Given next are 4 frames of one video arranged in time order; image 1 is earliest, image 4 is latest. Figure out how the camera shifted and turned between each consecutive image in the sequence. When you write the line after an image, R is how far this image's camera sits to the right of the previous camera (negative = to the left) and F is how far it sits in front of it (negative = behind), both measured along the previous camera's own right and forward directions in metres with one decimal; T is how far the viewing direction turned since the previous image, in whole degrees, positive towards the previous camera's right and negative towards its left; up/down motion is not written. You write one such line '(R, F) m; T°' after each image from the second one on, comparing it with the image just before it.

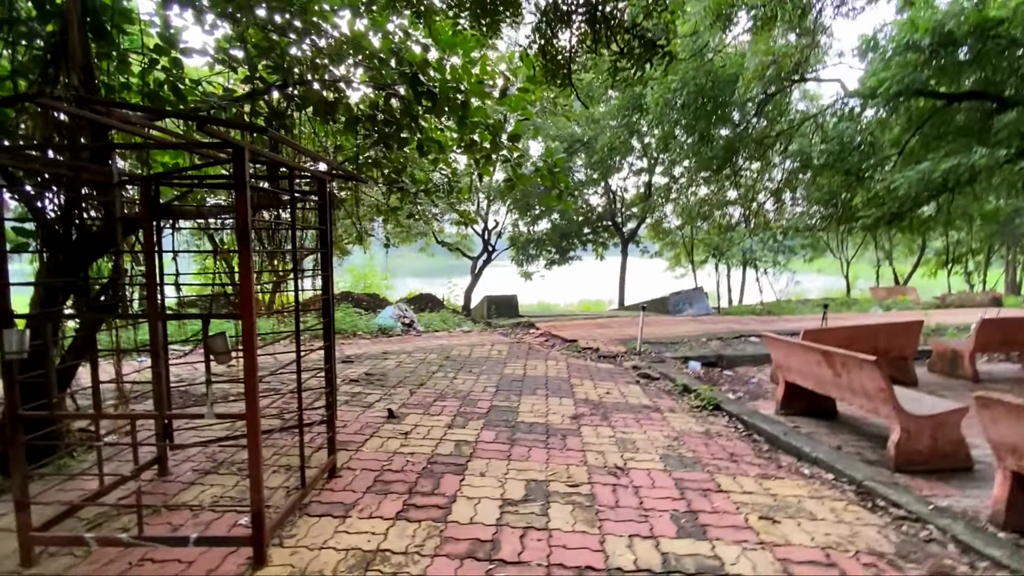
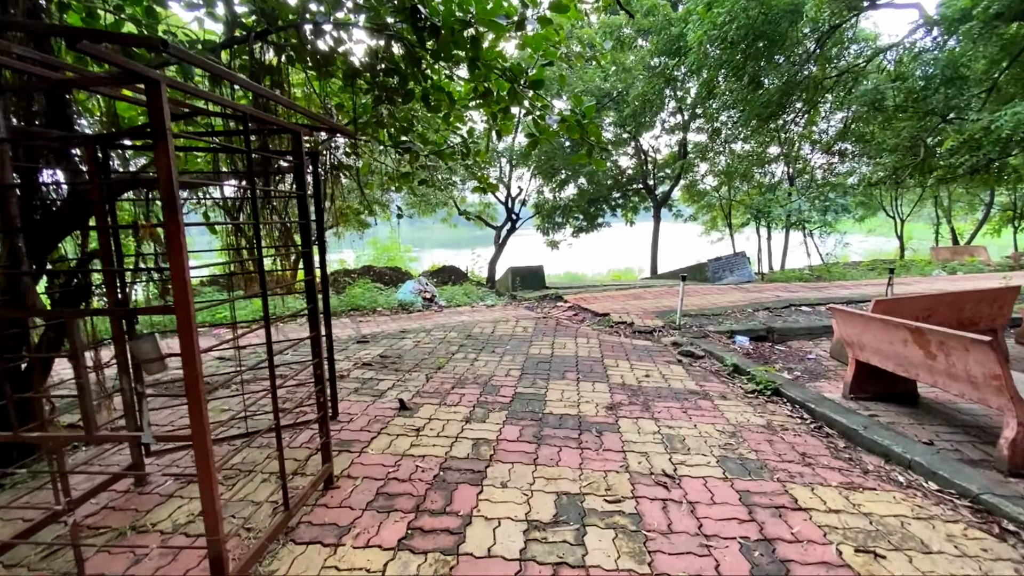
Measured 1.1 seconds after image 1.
(0.0, +0.5) m; -3°
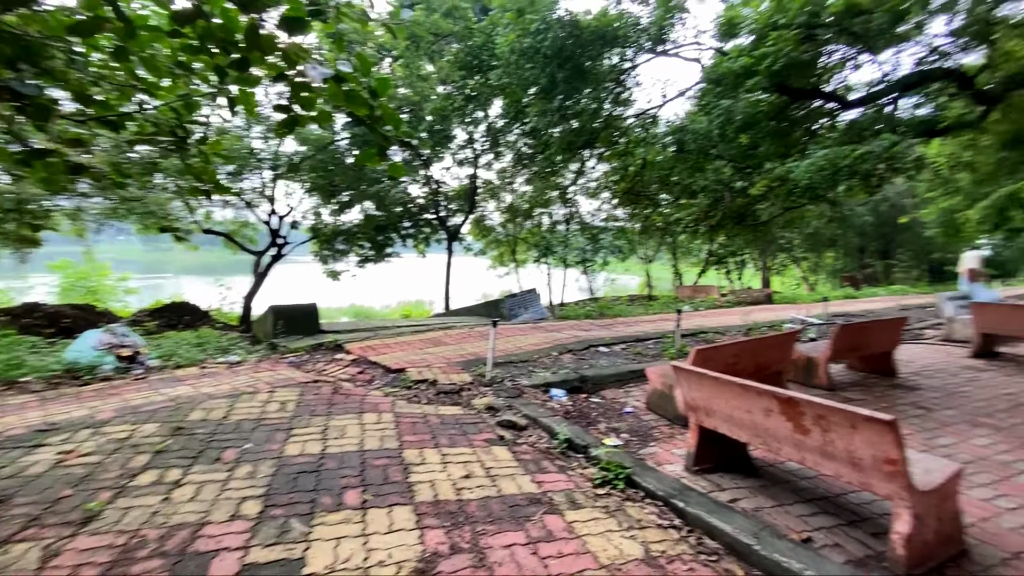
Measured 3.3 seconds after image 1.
(+0.2, +1.3) m; +25°
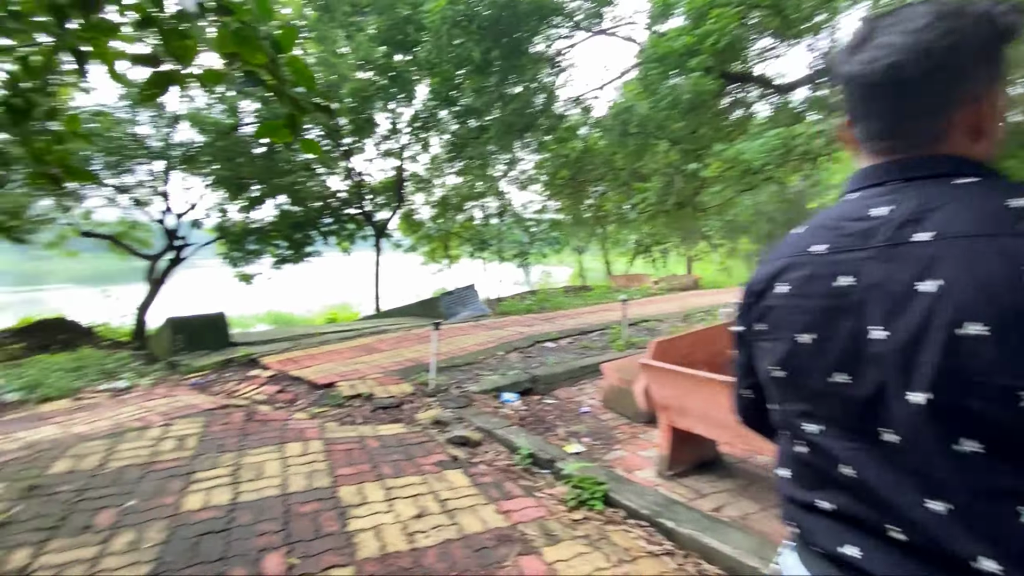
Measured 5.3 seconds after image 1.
(-0.1, +0.4) m; +8°
